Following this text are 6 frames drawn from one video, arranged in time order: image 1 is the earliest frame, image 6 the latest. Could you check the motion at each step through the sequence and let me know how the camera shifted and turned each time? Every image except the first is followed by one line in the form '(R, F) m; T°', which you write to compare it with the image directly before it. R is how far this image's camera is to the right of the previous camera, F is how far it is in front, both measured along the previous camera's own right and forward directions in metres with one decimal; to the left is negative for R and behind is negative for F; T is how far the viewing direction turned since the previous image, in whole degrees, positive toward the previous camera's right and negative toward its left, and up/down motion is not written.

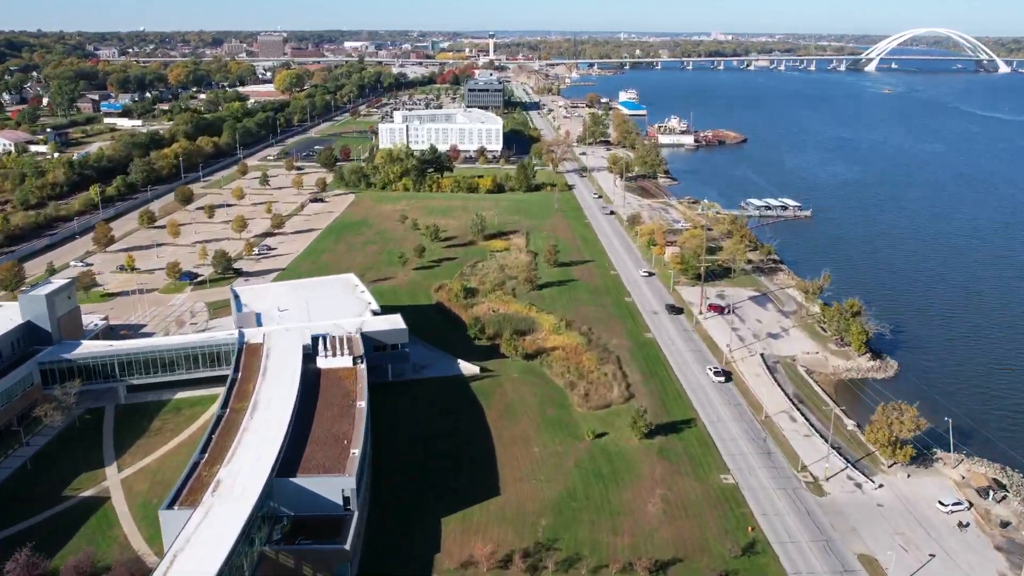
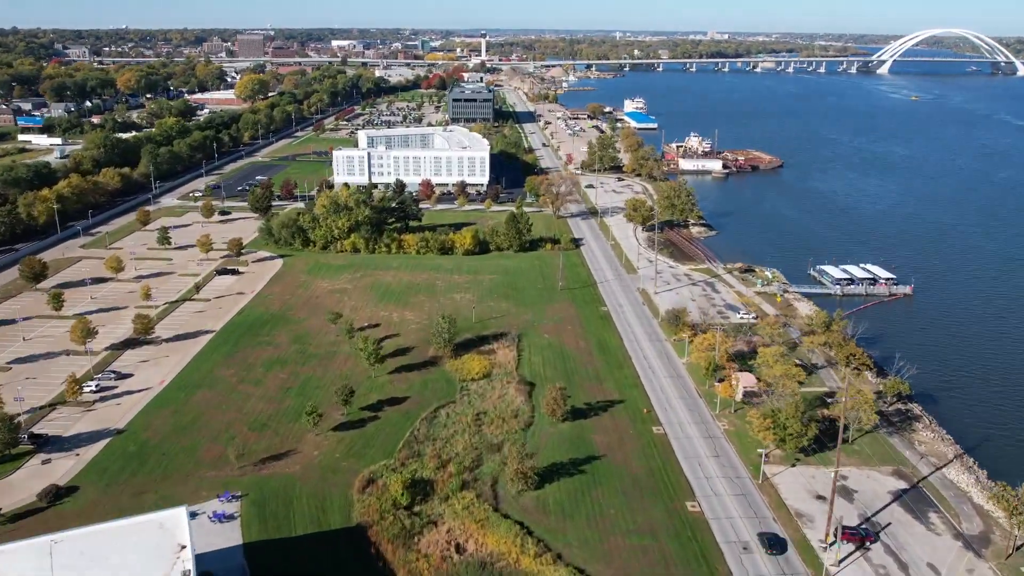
(+0.3, +10.7) m; 0°
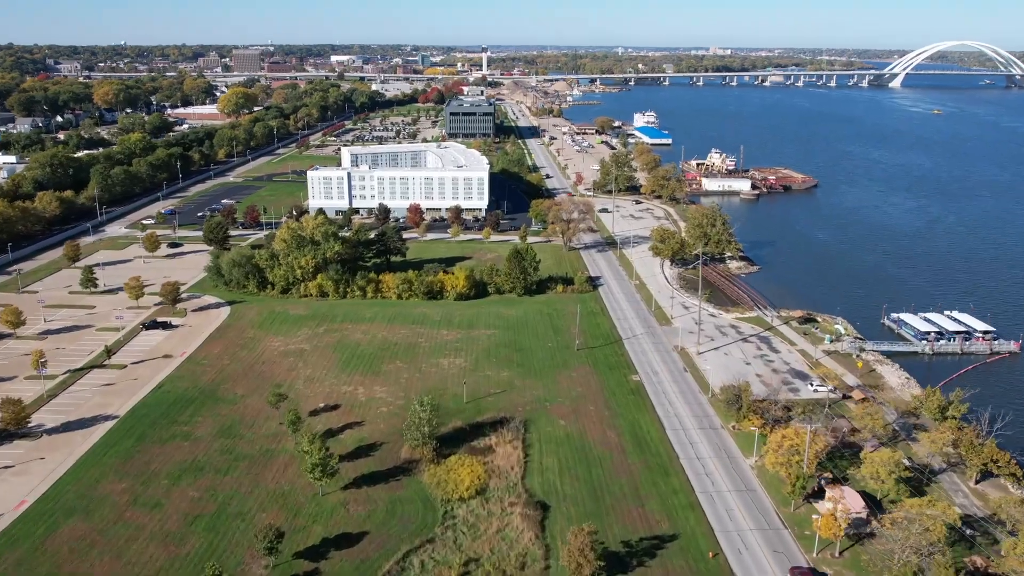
(0.0, +5.7) m; 0°
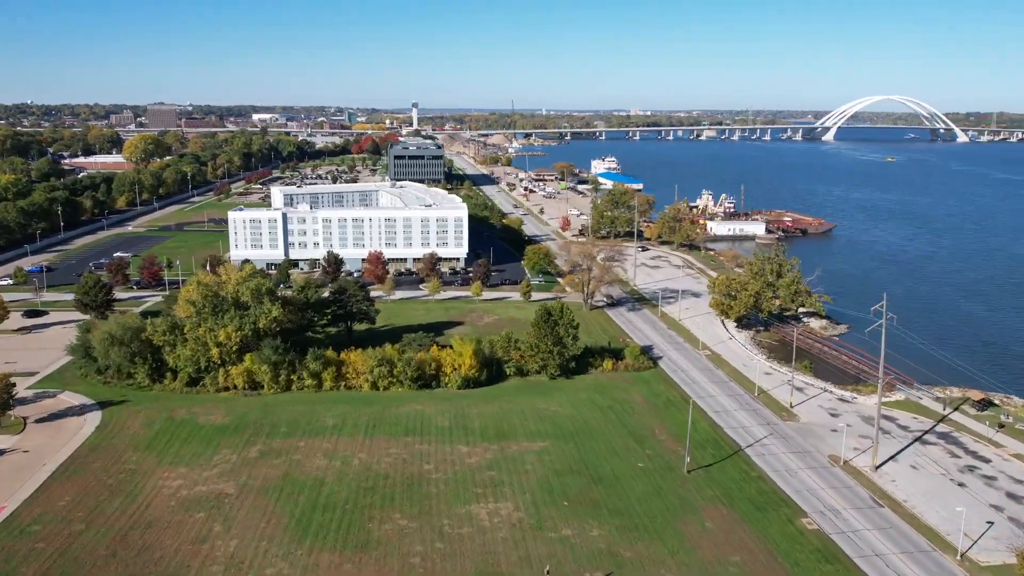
(-2.1, +8.3) m; +5°
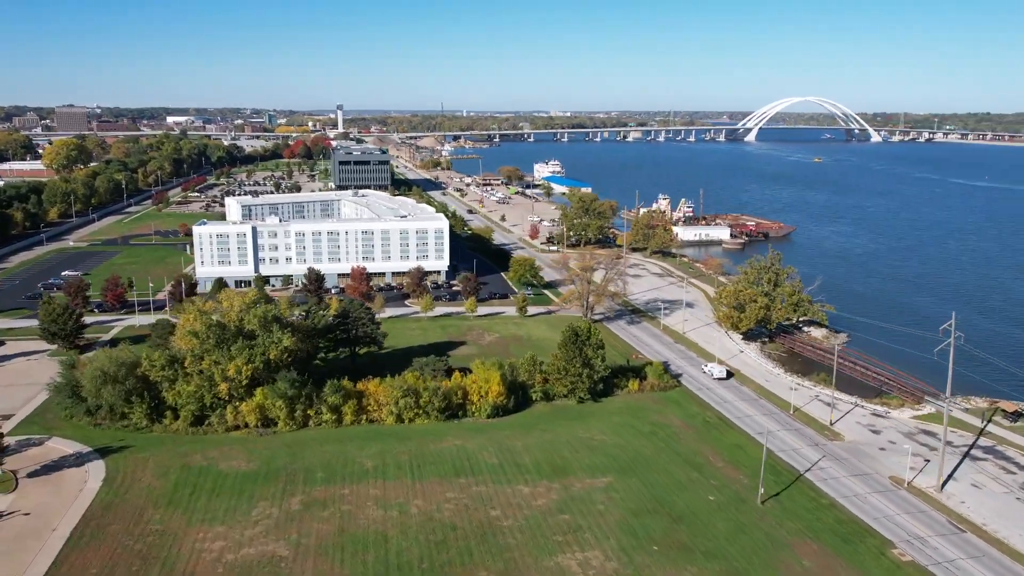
(-2.0, +1.0) m; +5°
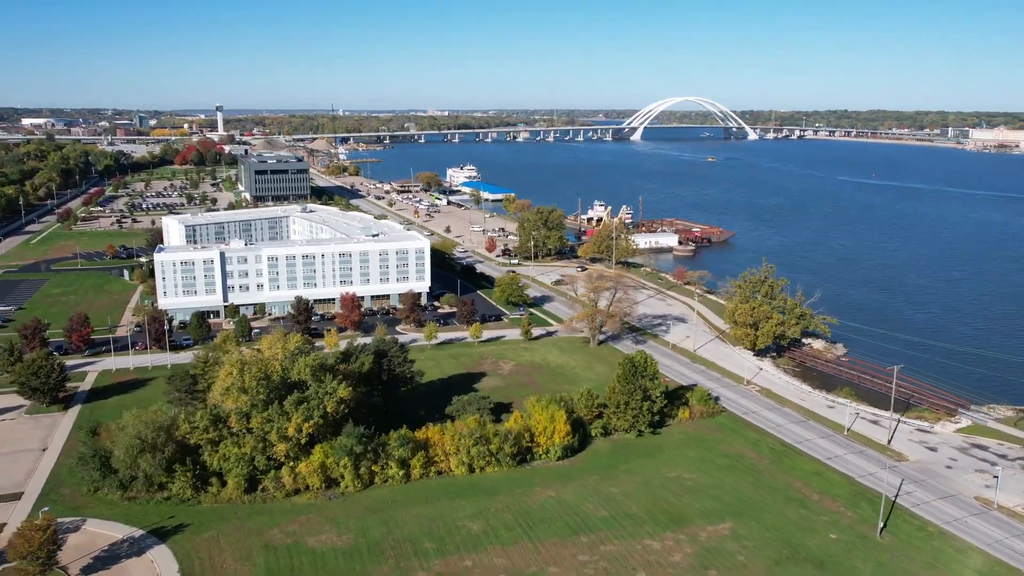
(-3.2, +1.0) m; +8°
